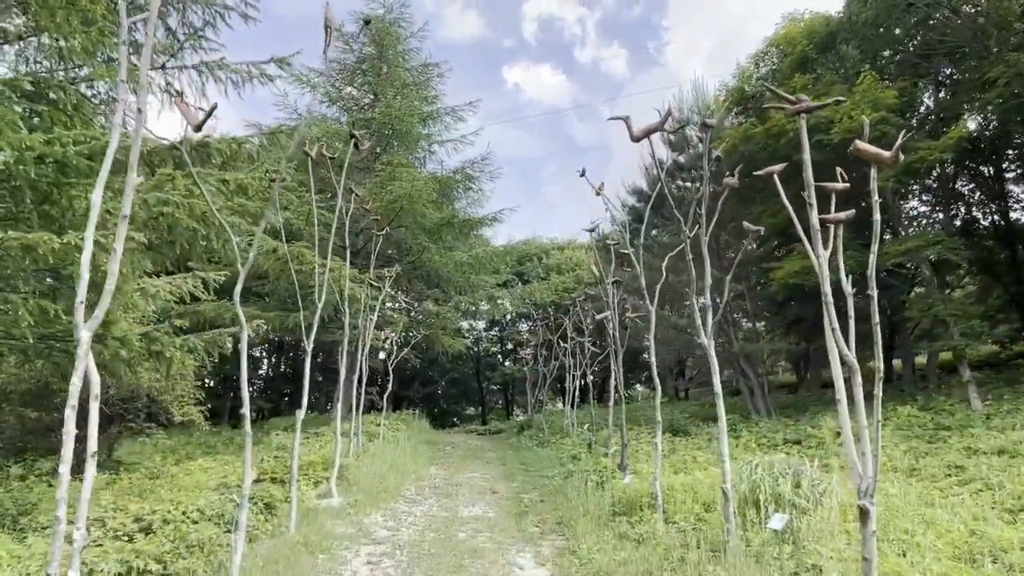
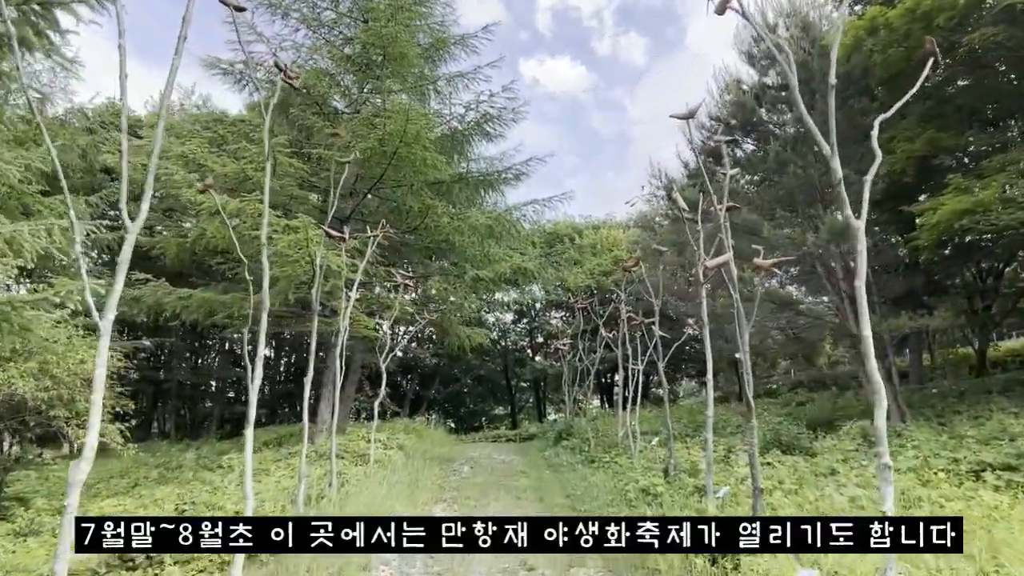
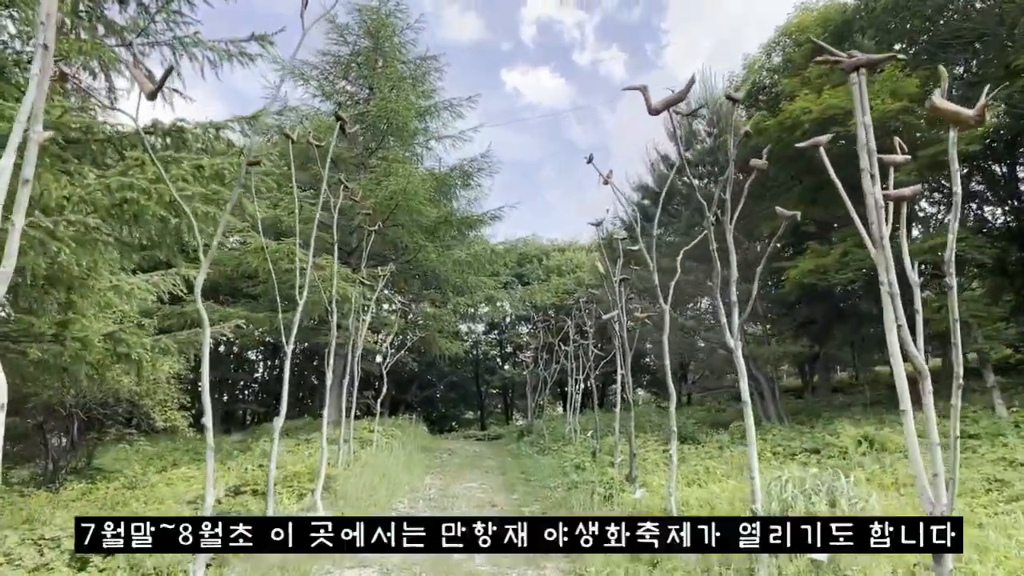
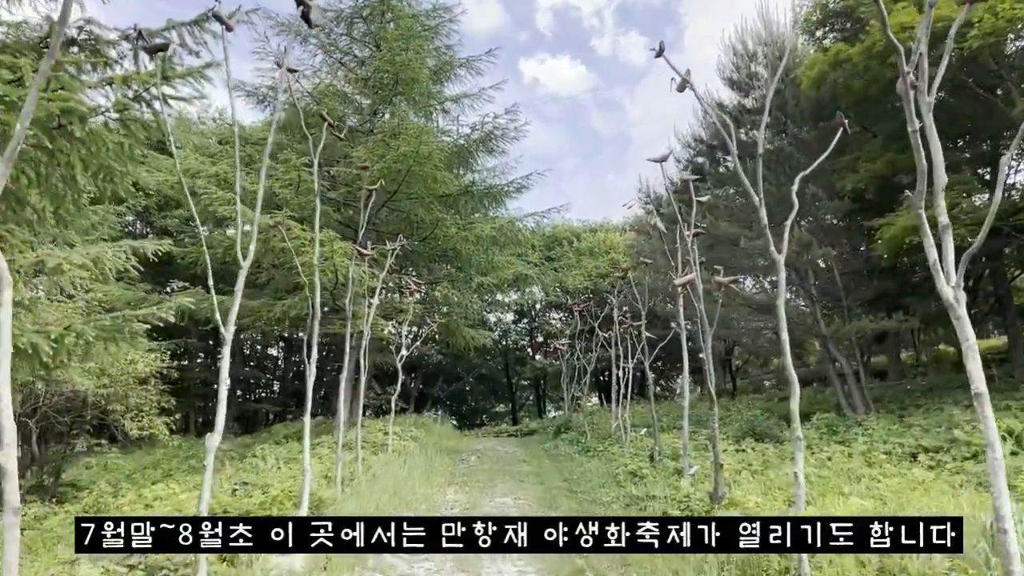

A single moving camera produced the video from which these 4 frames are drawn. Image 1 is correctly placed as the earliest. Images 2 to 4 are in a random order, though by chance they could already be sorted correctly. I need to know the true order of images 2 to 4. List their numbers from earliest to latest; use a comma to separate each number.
3, 4, 2
